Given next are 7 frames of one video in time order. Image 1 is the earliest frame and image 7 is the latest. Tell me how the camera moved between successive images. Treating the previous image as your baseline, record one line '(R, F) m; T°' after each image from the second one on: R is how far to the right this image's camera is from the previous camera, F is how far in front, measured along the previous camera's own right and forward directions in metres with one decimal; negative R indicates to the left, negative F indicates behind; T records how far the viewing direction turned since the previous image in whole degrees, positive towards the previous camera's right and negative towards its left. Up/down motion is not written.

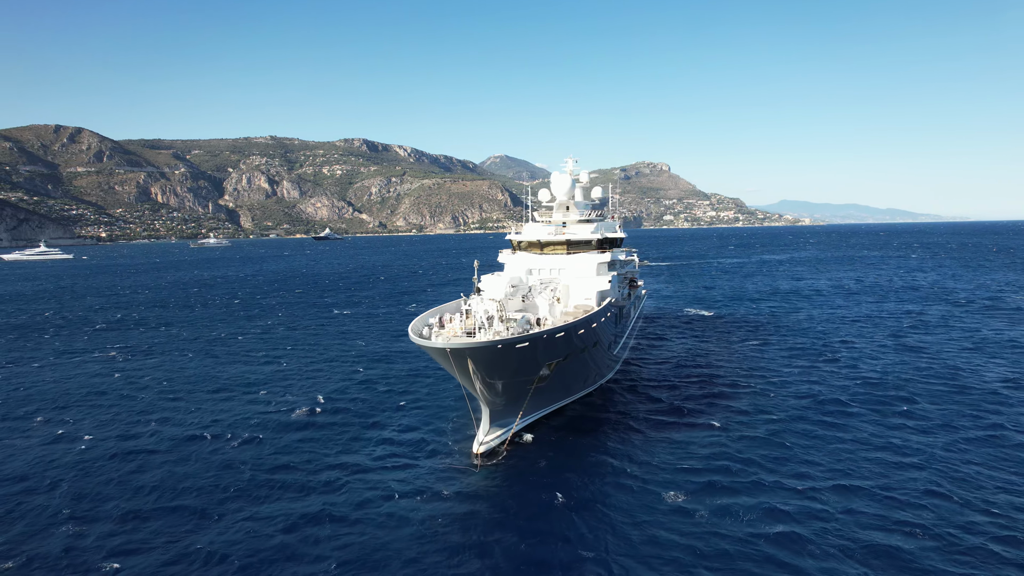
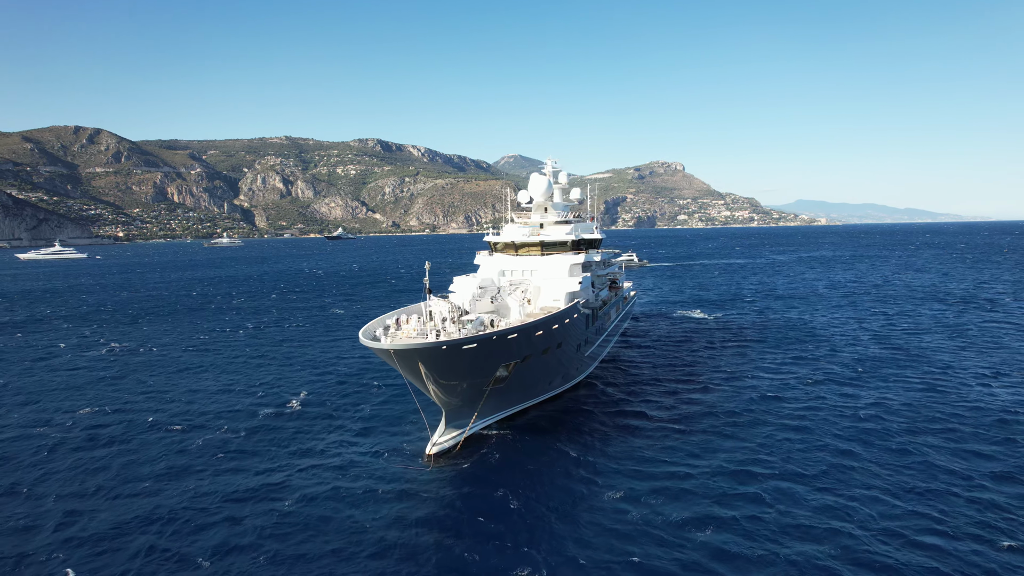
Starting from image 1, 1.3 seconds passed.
(+1.5, -0.3) m; 0°
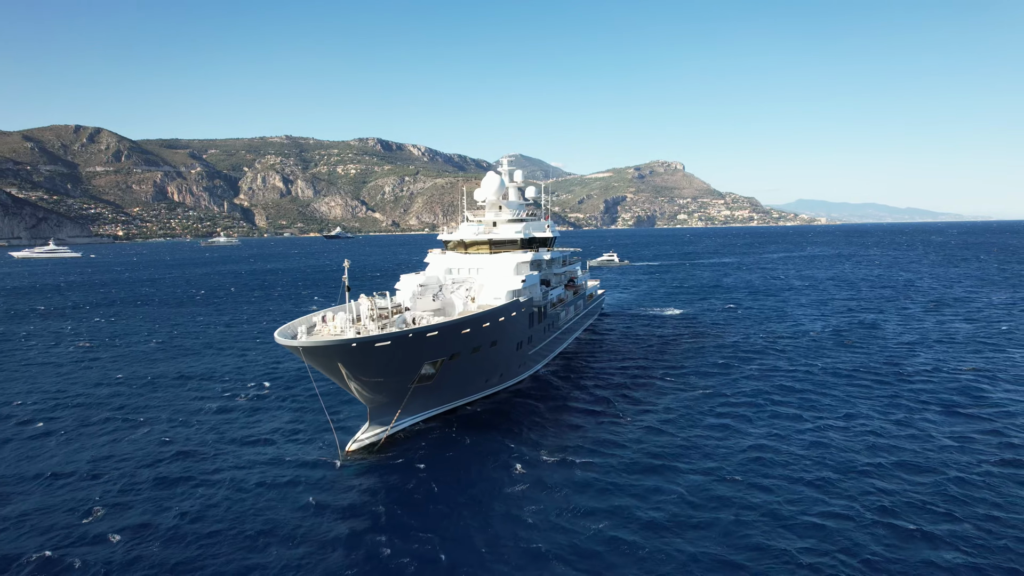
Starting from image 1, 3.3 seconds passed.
(+1.9, -0.2) m; +2°
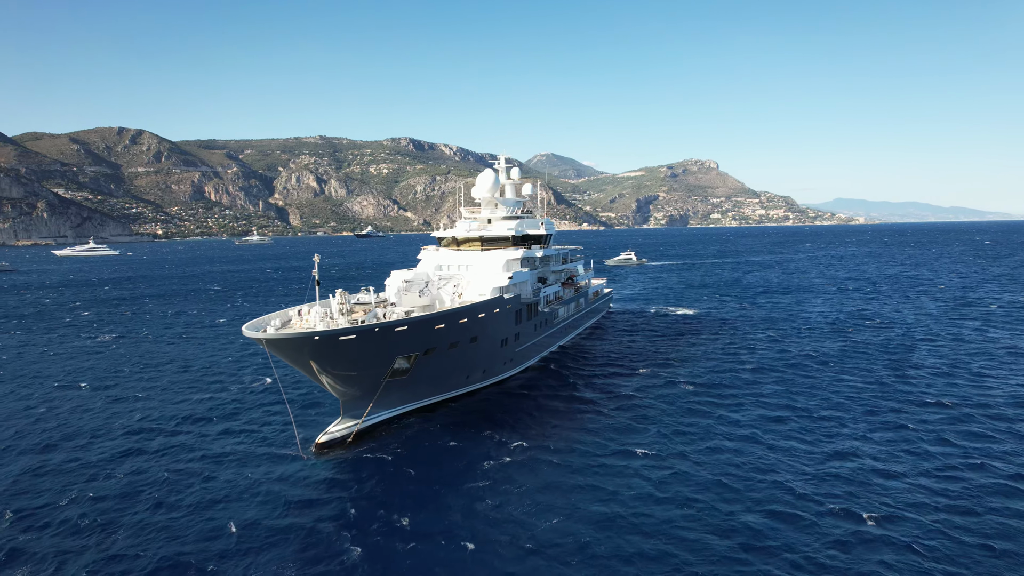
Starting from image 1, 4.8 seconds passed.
(+1.5, 0.0) m; -2°
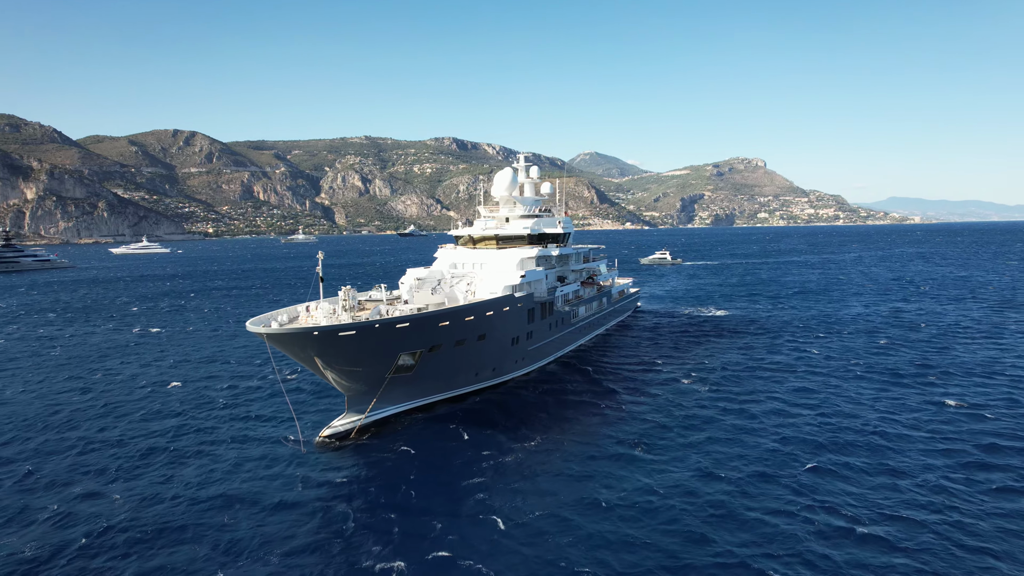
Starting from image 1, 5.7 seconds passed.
(+1.0, +0.1) m; -4°
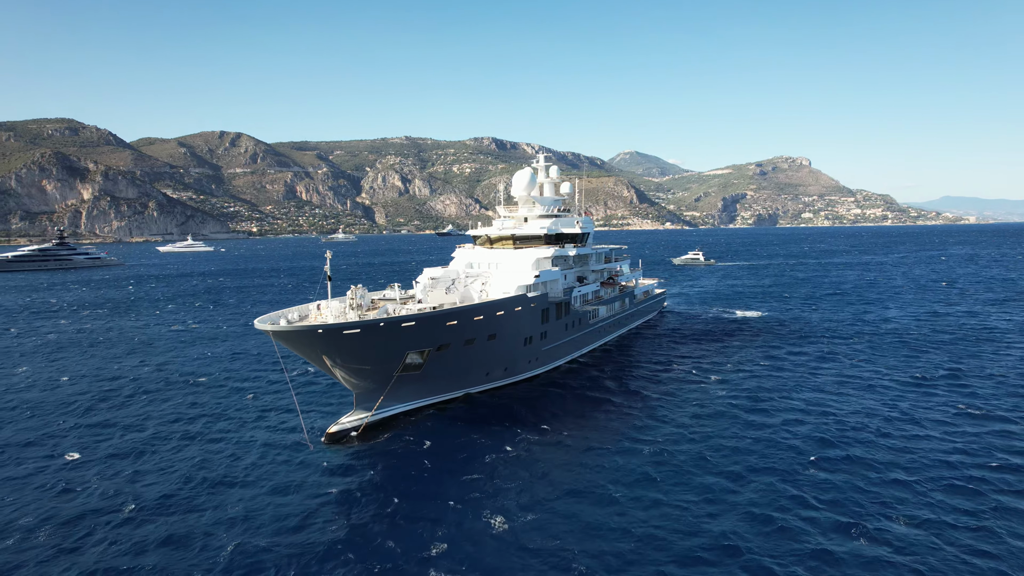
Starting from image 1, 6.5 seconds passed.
(+0.8, +0.1) m; -3°
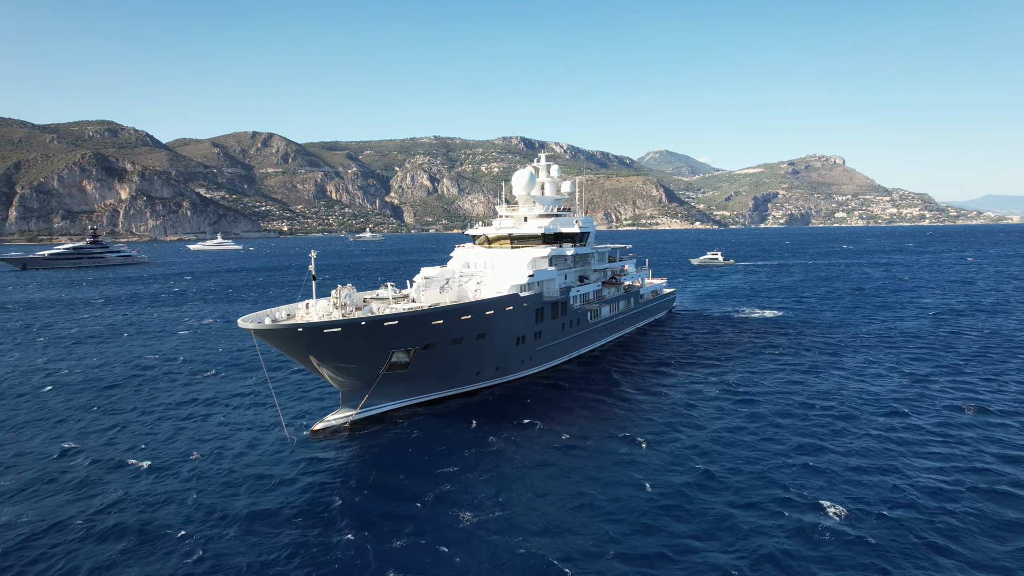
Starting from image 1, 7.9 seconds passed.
(+1.2, -0.1) m; -2°
